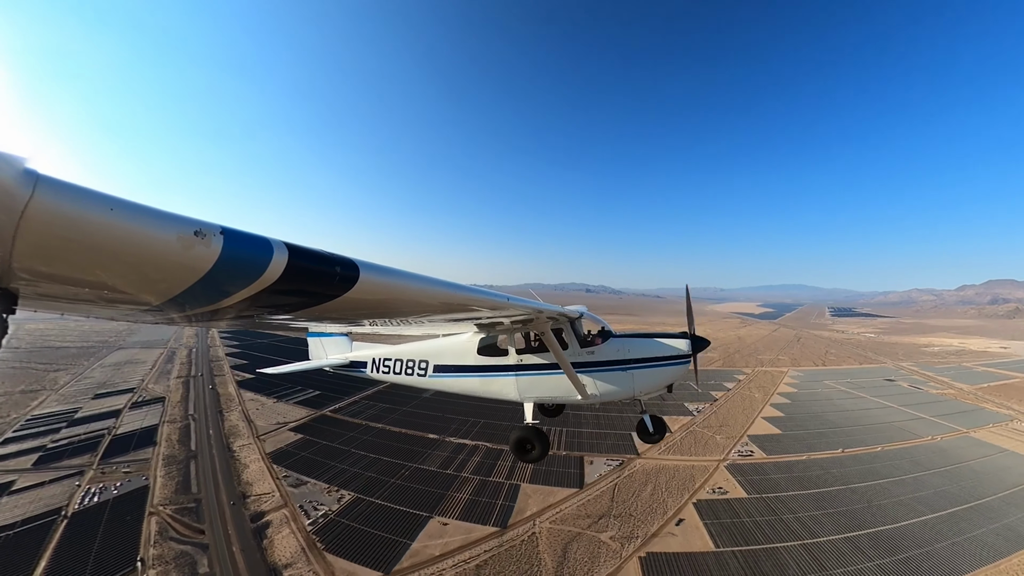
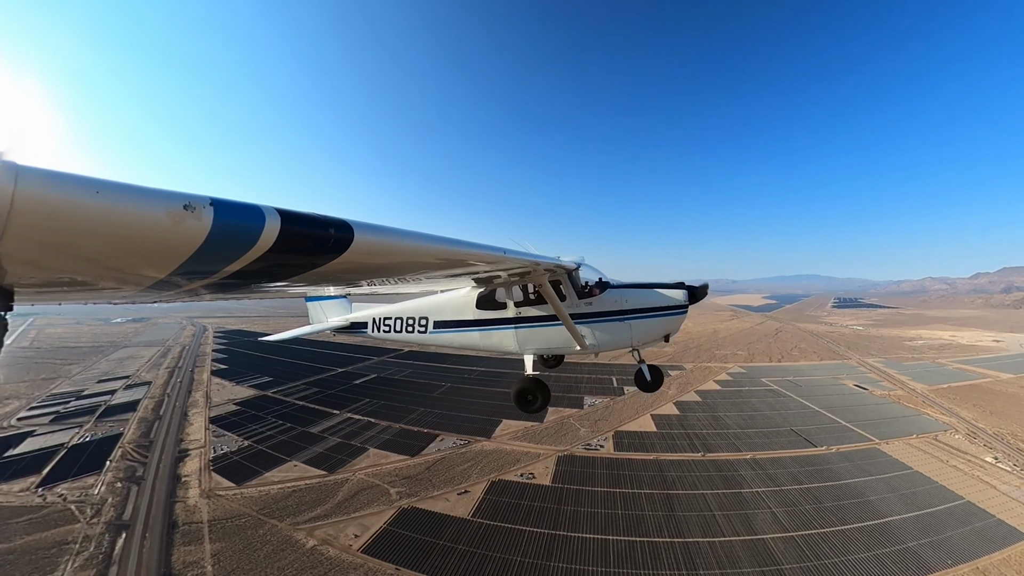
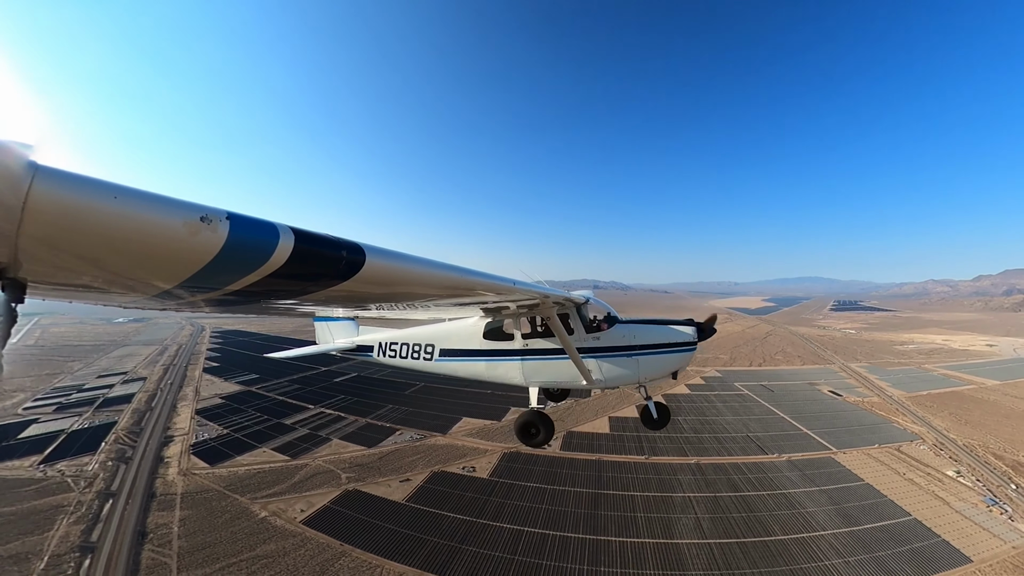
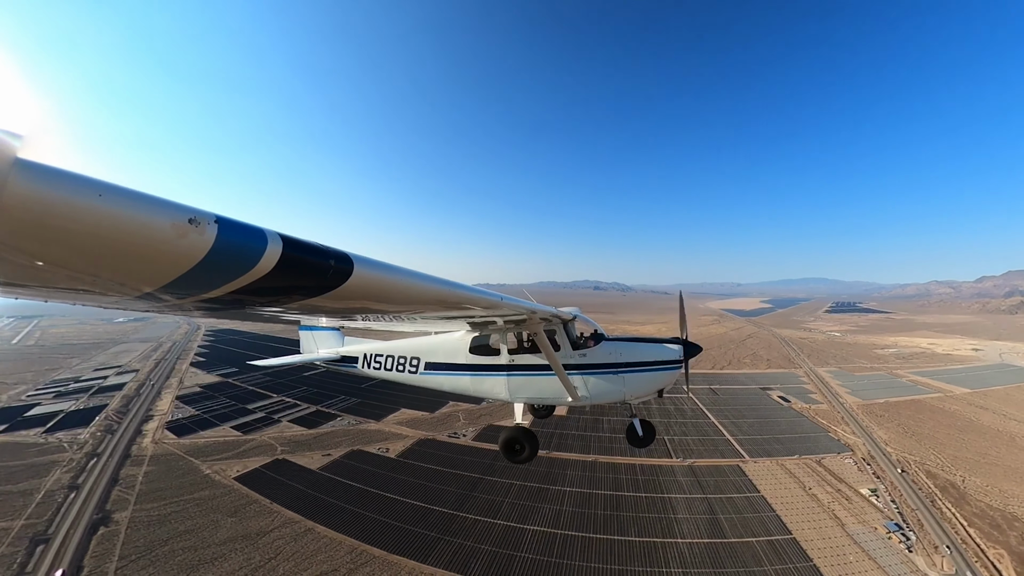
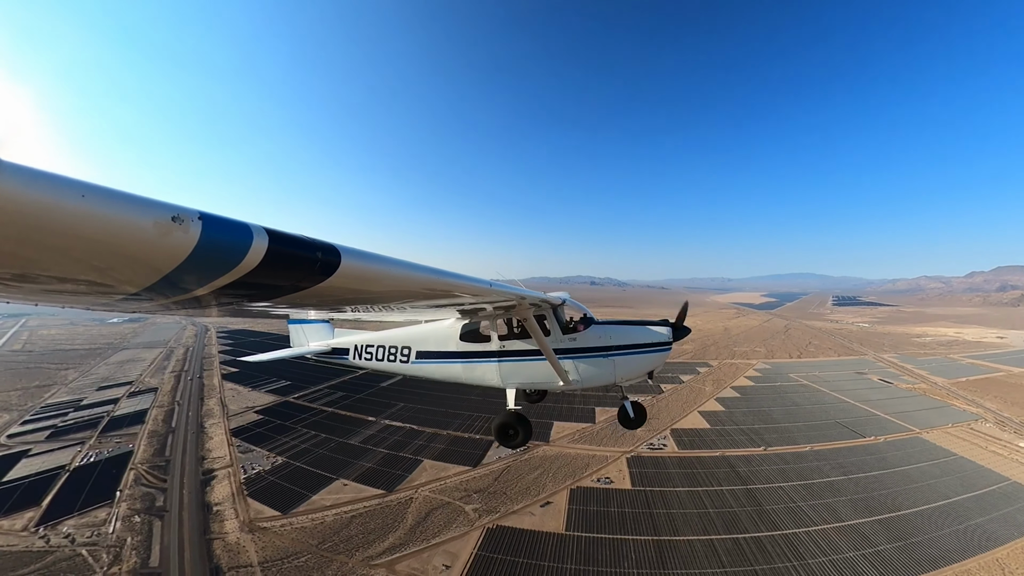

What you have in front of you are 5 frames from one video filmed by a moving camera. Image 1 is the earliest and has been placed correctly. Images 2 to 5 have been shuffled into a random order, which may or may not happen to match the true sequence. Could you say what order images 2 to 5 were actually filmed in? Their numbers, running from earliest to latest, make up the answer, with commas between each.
5, 2, 3, 4
